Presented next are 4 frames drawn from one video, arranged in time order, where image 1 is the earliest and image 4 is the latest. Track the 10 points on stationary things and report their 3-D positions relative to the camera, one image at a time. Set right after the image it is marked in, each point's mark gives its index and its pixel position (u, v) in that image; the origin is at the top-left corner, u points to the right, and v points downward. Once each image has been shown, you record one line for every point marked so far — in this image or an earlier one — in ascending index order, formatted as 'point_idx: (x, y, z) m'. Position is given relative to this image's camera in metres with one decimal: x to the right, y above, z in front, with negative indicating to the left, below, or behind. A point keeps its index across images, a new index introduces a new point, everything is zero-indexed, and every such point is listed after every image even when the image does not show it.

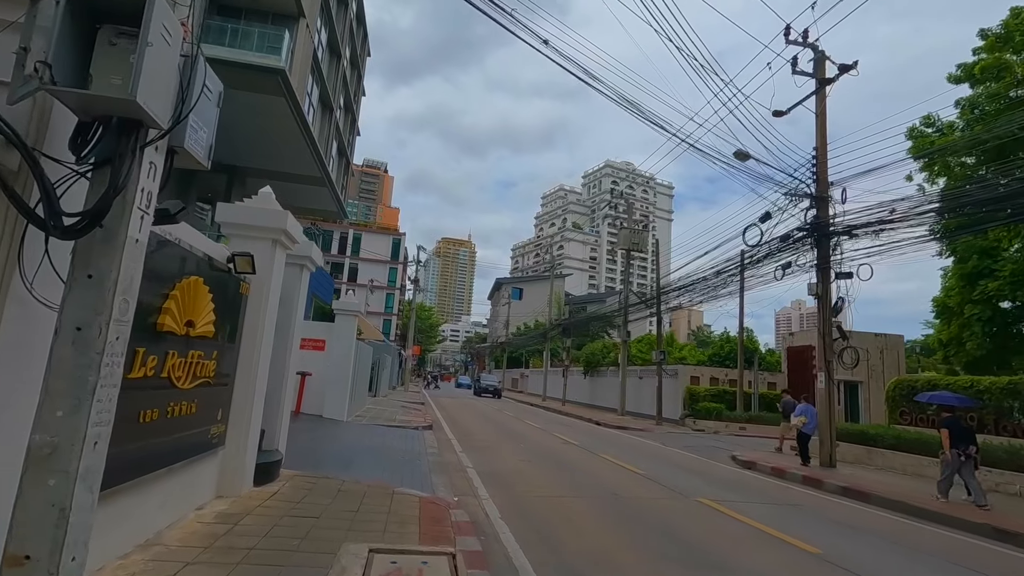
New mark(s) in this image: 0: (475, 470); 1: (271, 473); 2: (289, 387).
0: (-0.7, -3.5, +10.3) m
1: (-3.1, -2.4, +6.8) m
2: (-3.2, -1.4, +7.7) m
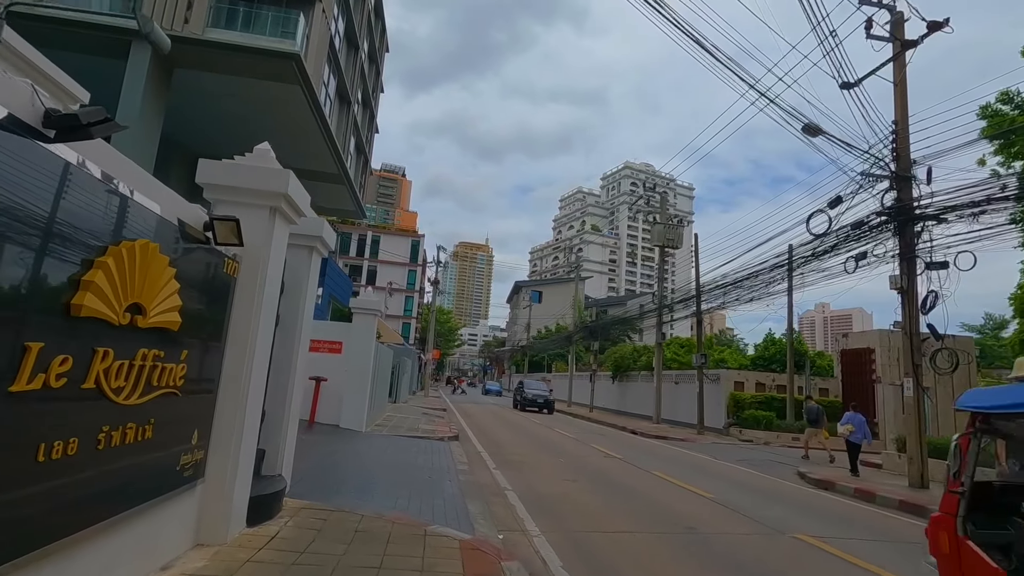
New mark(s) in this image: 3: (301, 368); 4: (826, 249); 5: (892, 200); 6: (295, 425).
0: (+0.1, -3.4, +8.8) m
1: (-2.4, -2.2, +5.4) m
2: (-2.5, -1.3, +6.3) m
3: (-2.5, -1.0, +6.4) m
4: (+8.2, +1.0, +14.0) m
5: (+8.7, +2.0, +12.3) m
6: (-2.6, -1.6, +6.4) m
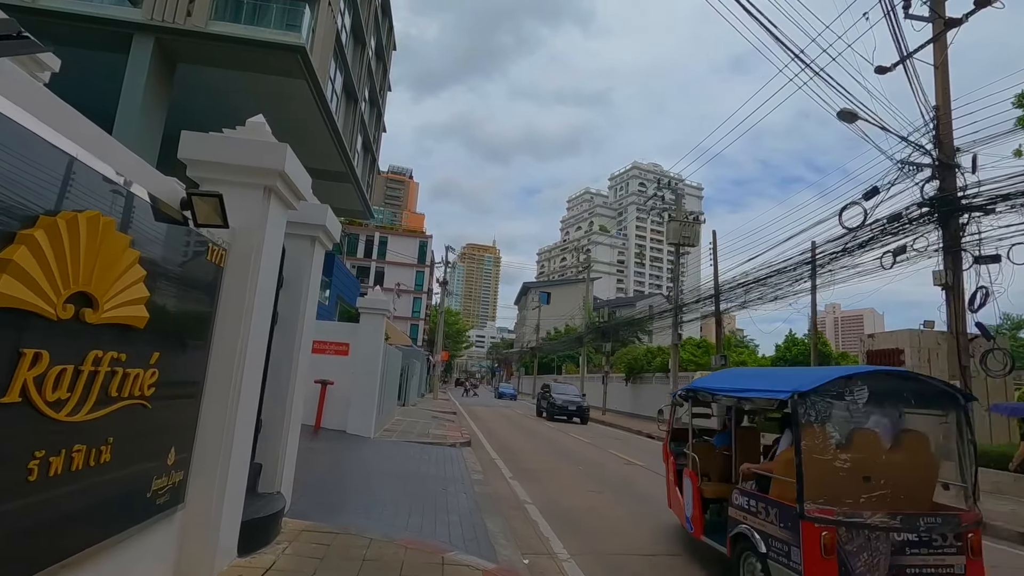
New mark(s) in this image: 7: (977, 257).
0: (+0.4, -3.3, +8.1) m
1: (-2.2, -2.2, +4.7) m
2: (-2.3, -1.2, +5.6) m
3: (-2.3, -0.9, +5.7) m
4: (+8.6, +1.1, +13.2) m
5: (+9.1, +2.1, +11.5) m
6: (-2.3, -1.6, +5.8) m
7: (+9.2, +0.6, +10.6) m
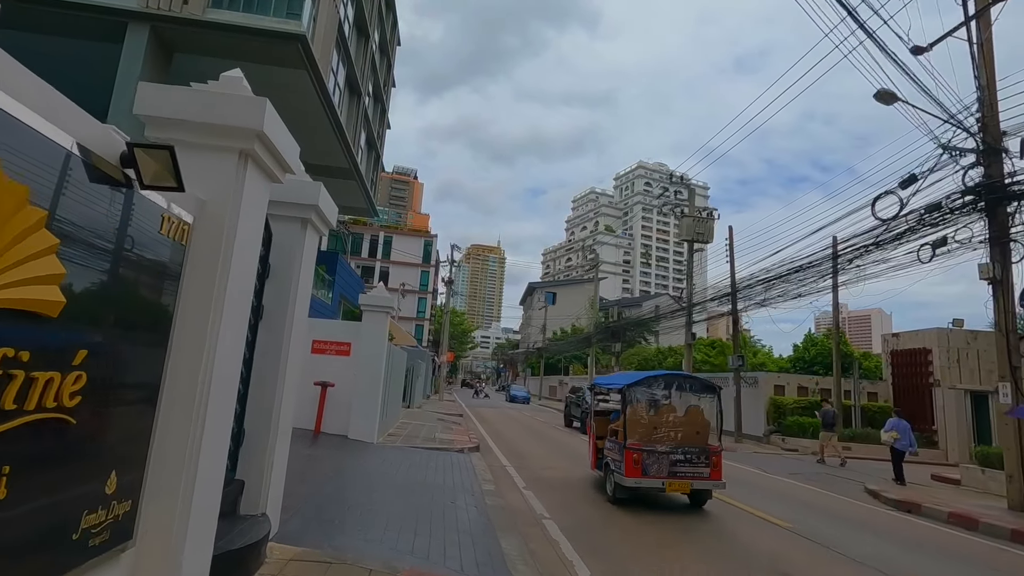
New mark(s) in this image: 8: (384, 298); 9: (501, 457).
0: (+0.6, -3.2, +7.3) m
1: (-2.0, -2.1, +4.0) m
2: (-2.1, -1.1, +4.9) m
3: (-2.1, -0.8, +5.0) m
4: (+8.8, +1.2, +12.4) m
5: (+9.3, +2.2, +10.7) m
6: (-2.2, -1.5, +5.1) m
7: (+9.5, +0.7, +9.8) m
8: (-2.8, -0.2, +11.9) m
9: (-0.3, -4.2, +13.1) m
